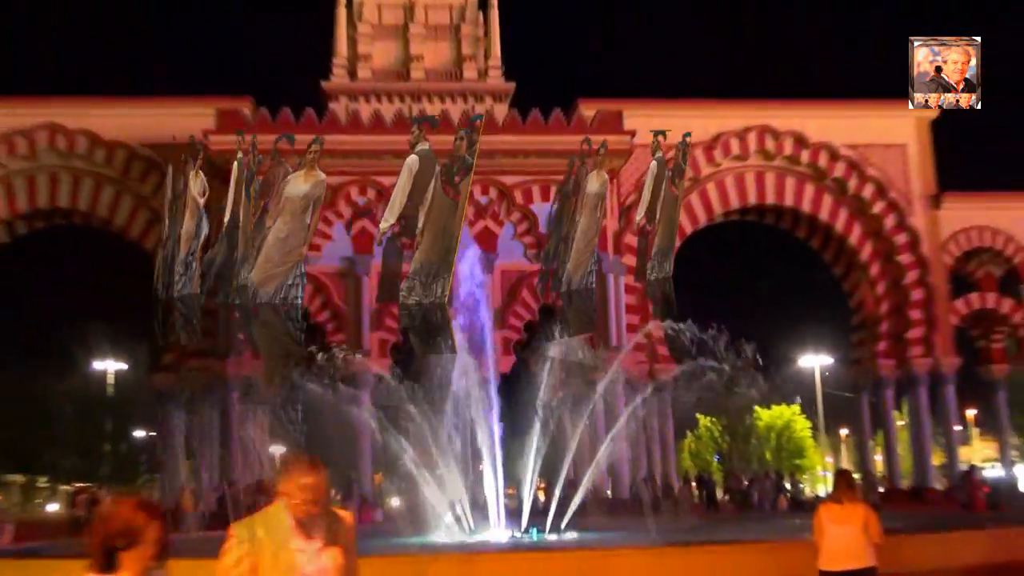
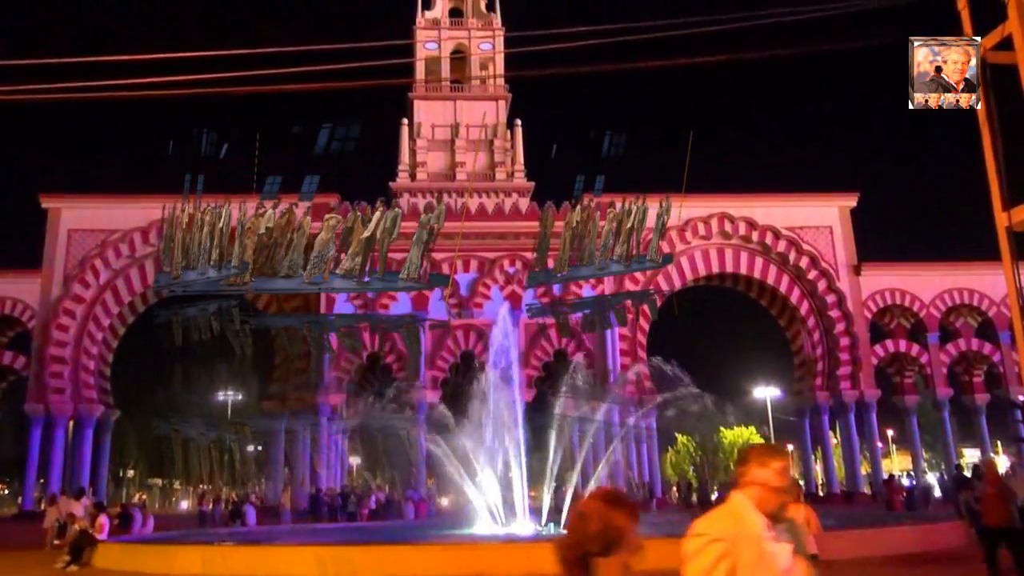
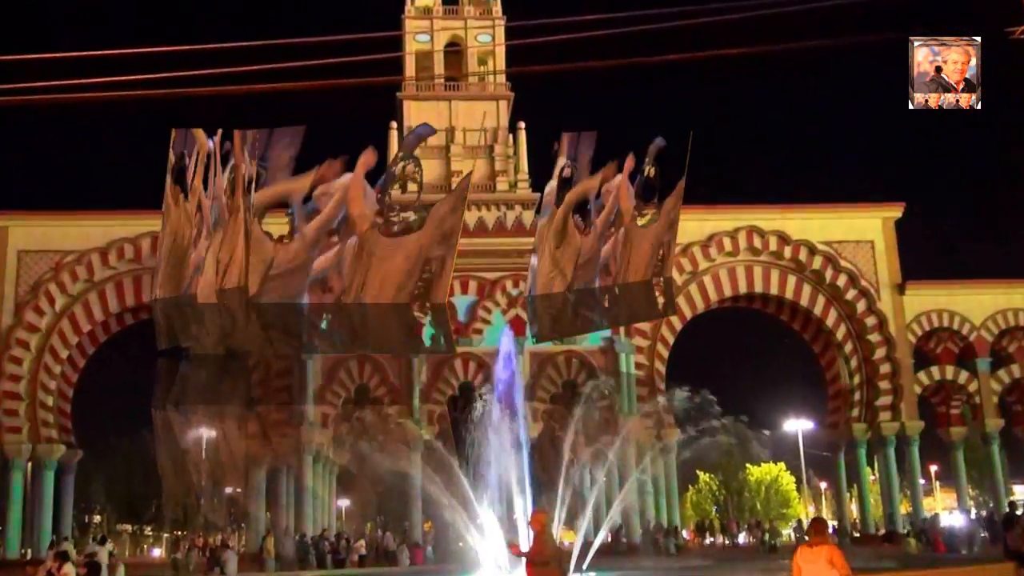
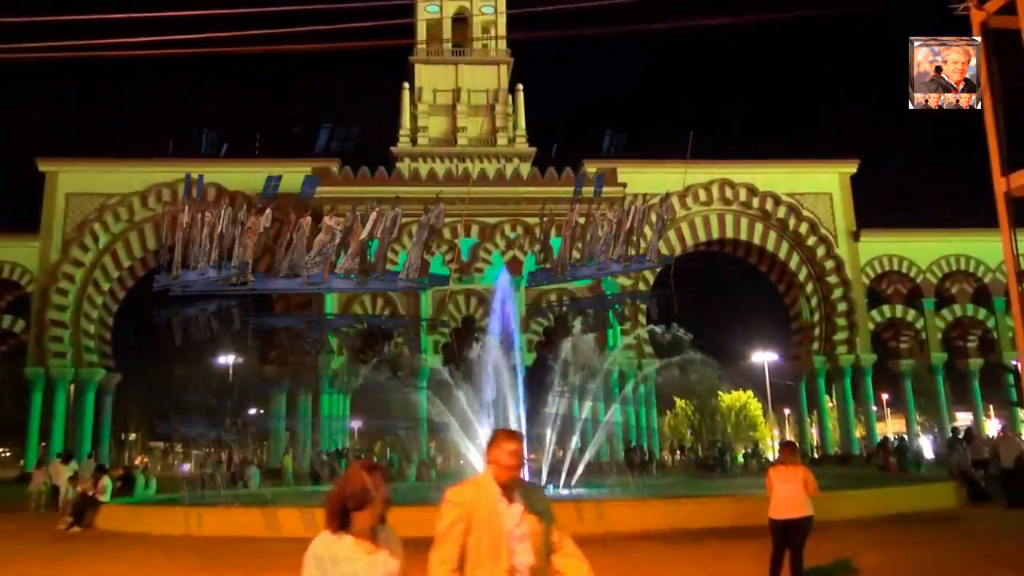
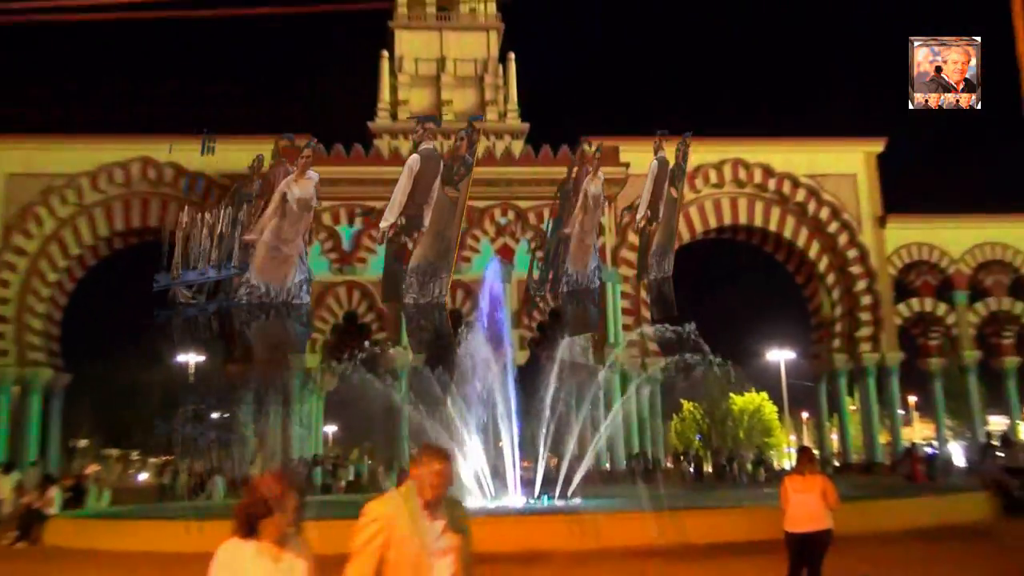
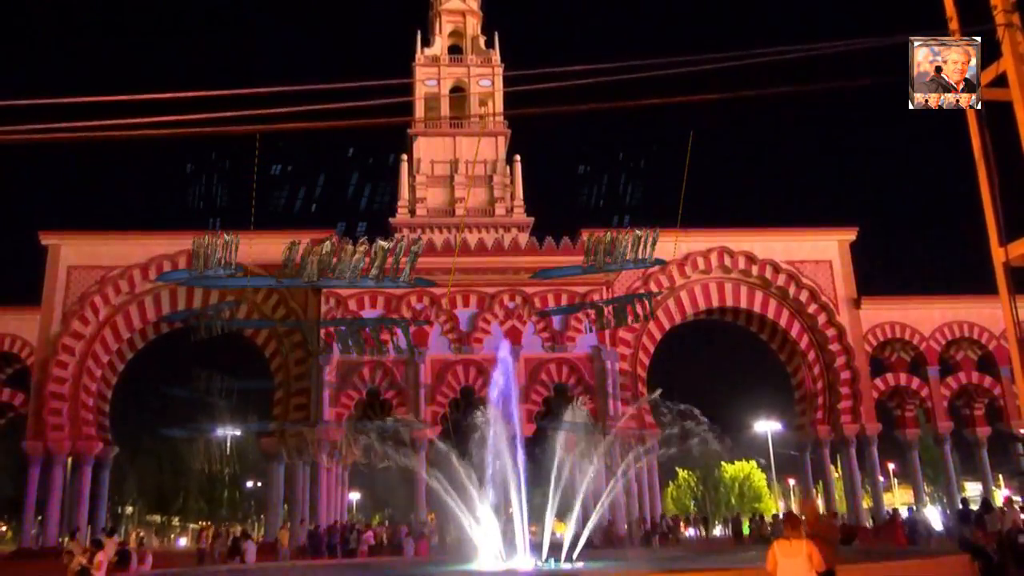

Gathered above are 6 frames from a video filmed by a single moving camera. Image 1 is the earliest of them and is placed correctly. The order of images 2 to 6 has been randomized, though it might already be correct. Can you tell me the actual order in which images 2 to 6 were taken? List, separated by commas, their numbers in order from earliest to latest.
5, 4, 2, 6, 3
